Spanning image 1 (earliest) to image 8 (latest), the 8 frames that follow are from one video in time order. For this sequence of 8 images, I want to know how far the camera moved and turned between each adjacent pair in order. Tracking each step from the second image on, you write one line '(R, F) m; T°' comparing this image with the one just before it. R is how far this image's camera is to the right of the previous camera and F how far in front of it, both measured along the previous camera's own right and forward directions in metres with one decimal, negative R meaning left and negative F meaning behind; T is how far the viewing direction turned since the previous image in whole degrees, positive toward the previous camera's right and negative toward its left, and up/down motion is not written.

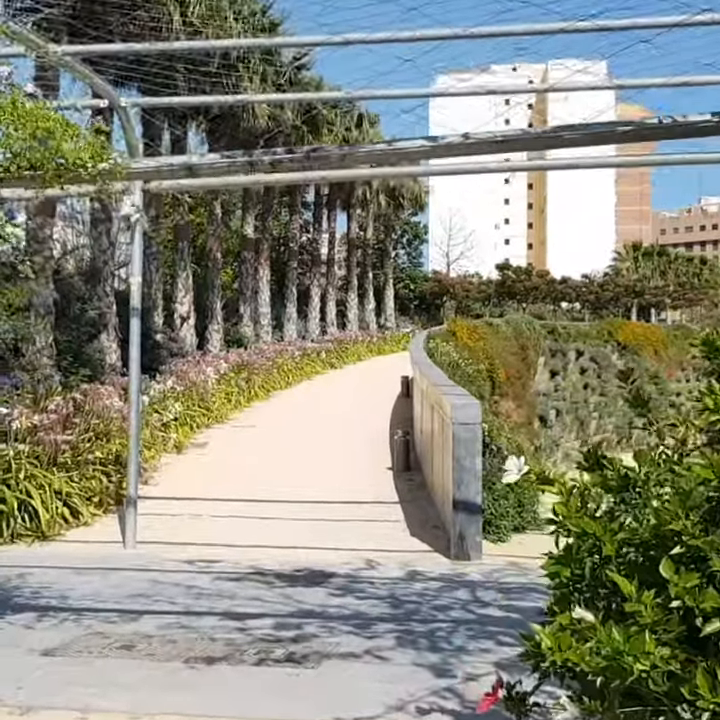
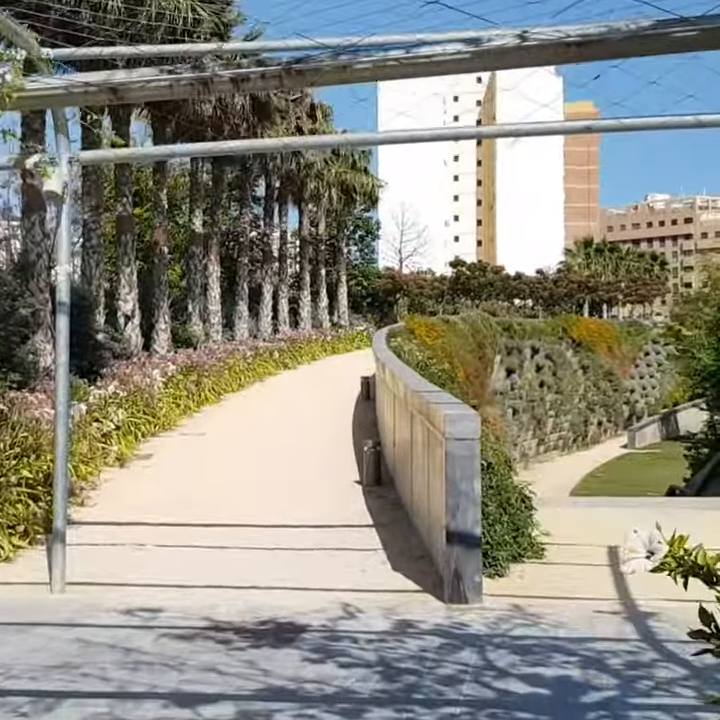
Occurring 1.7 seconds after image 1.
(-0.1, +1.3) m; +2°
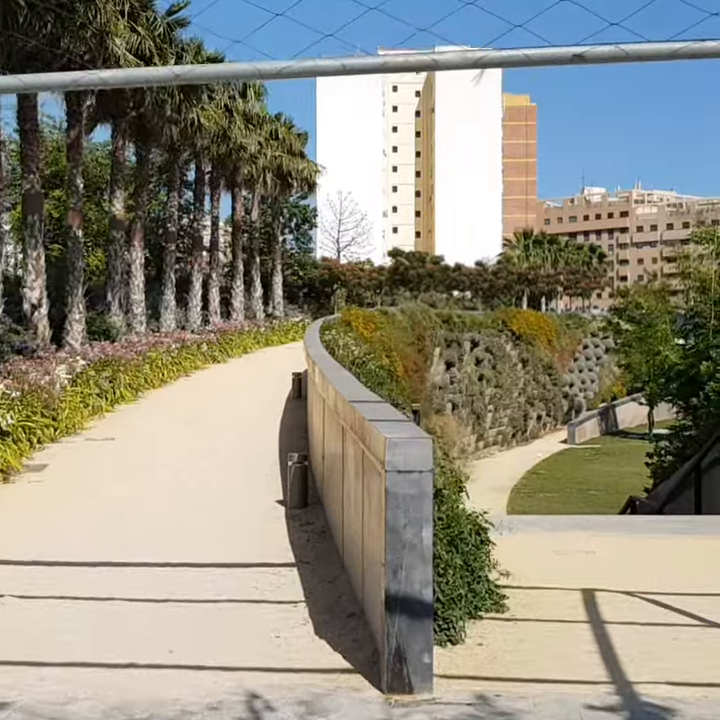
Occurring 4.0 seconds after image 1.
(+0.1, +1.7) m; +3°
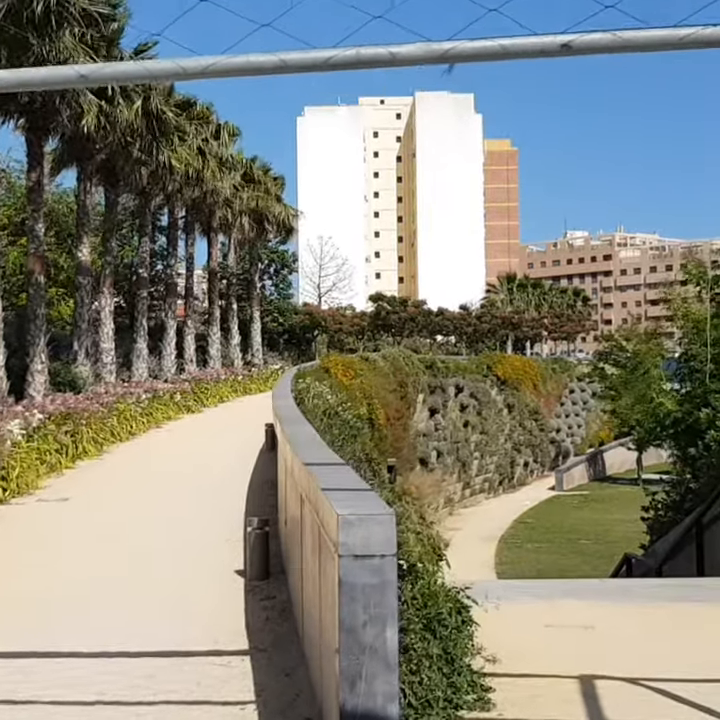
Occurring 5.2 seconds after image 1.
(+0.1, +0.9) m; +1°
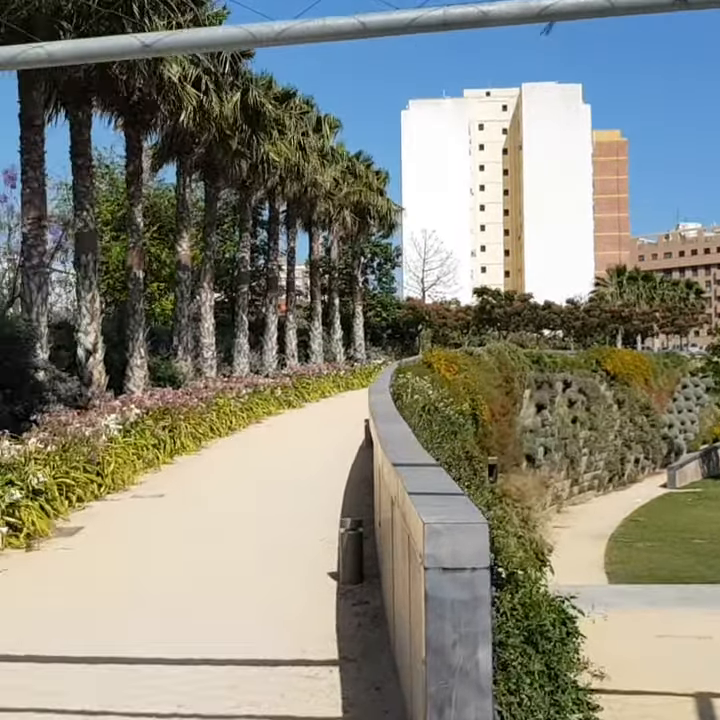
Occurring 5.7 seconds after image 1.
(+0.1, +0.4) m; -5°
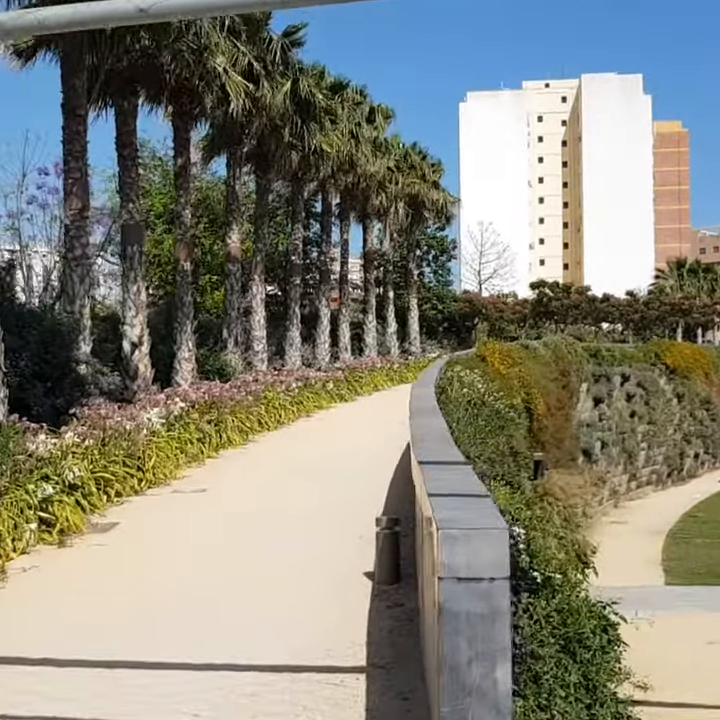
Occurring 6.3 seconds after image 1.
(+0.1, +0.3) m; -3°
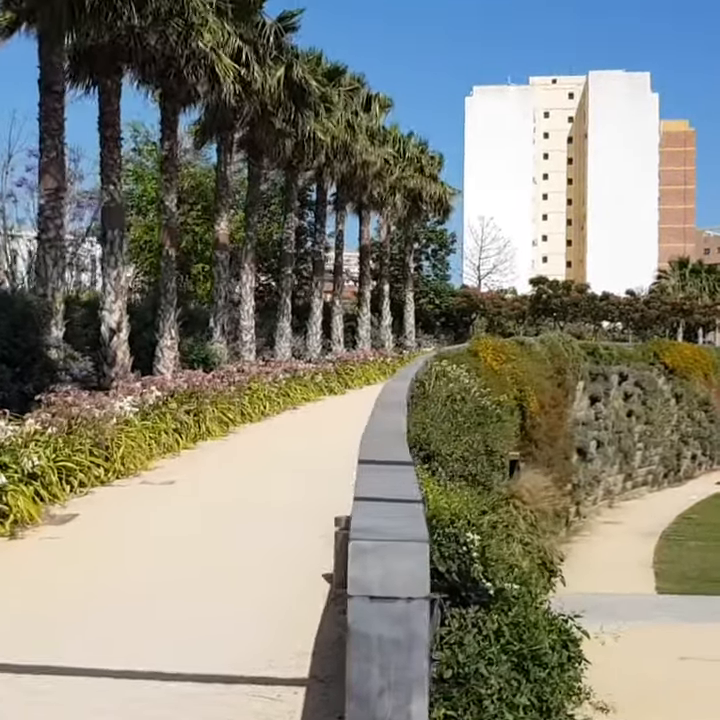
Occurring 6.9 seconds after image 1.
(+0.2, +0.4) m; 0°
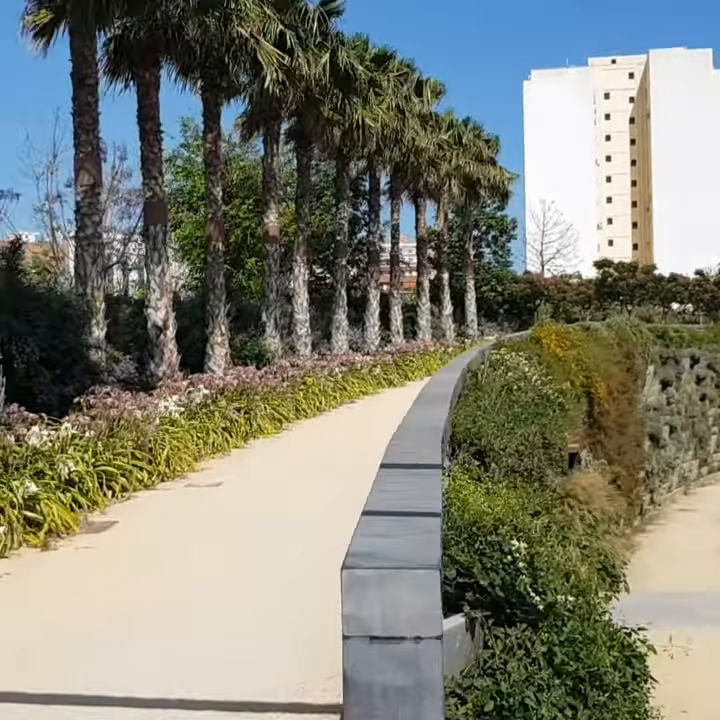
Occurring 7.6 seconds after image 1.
(+0.2, +0.6) m; -3°
